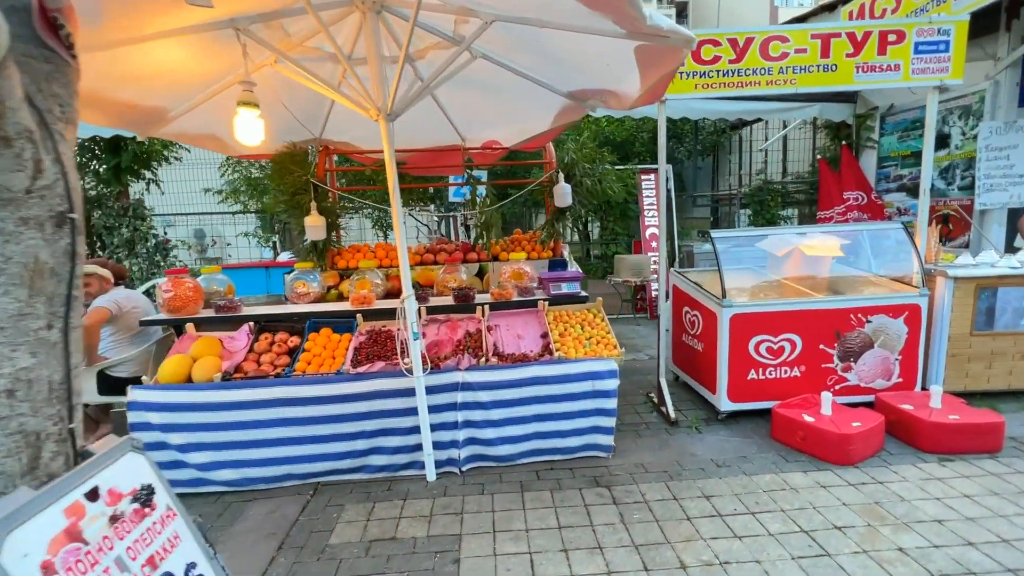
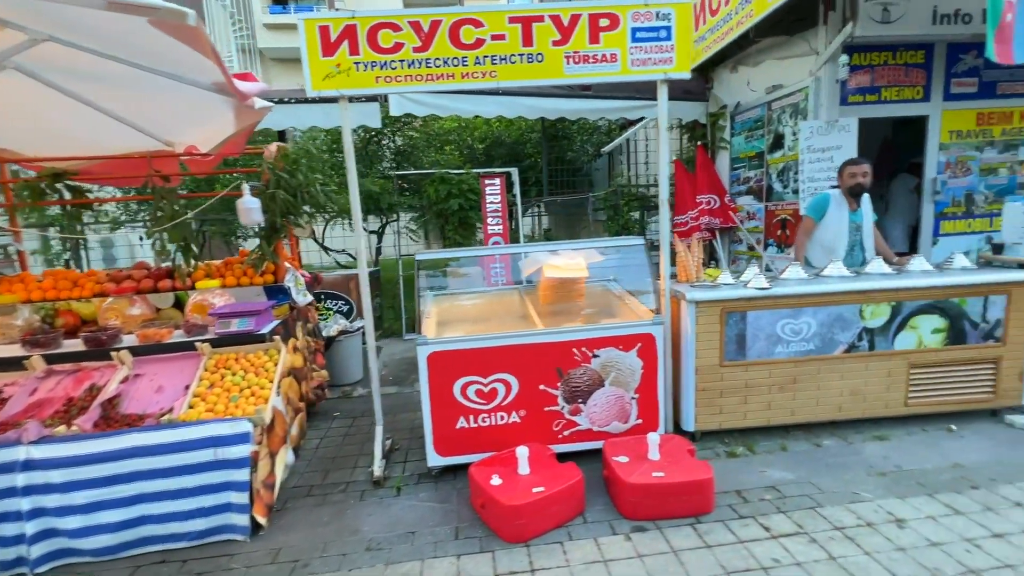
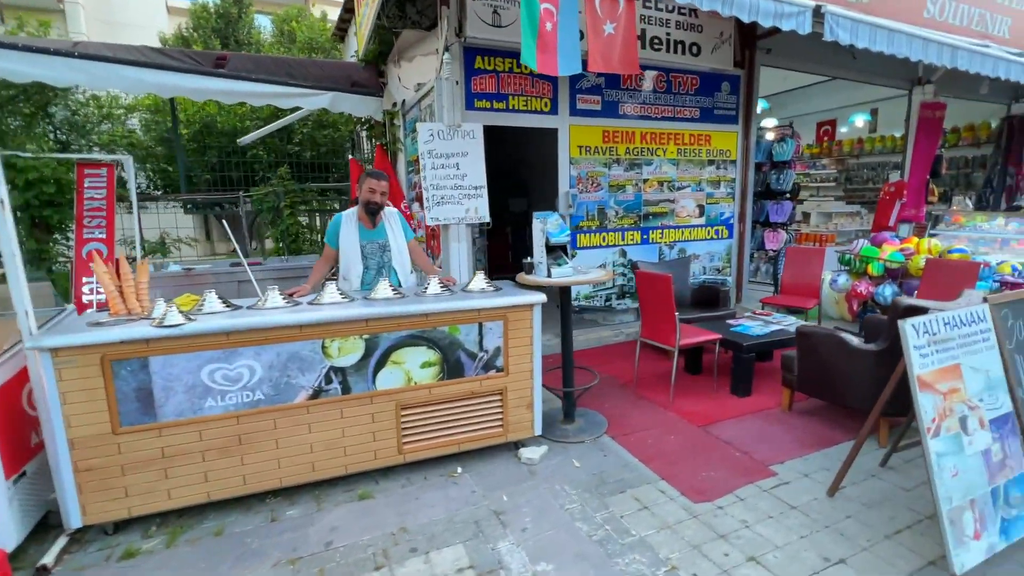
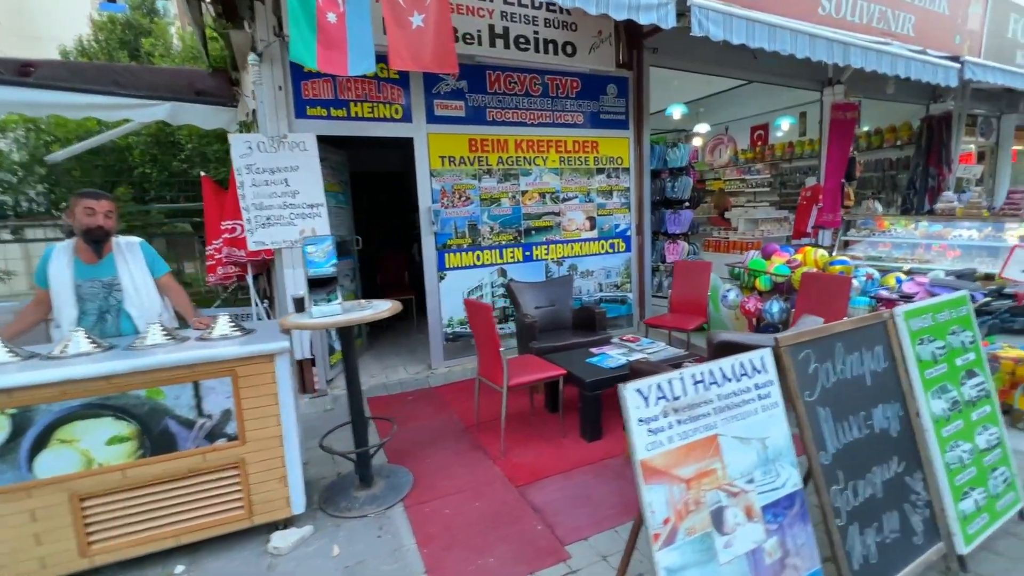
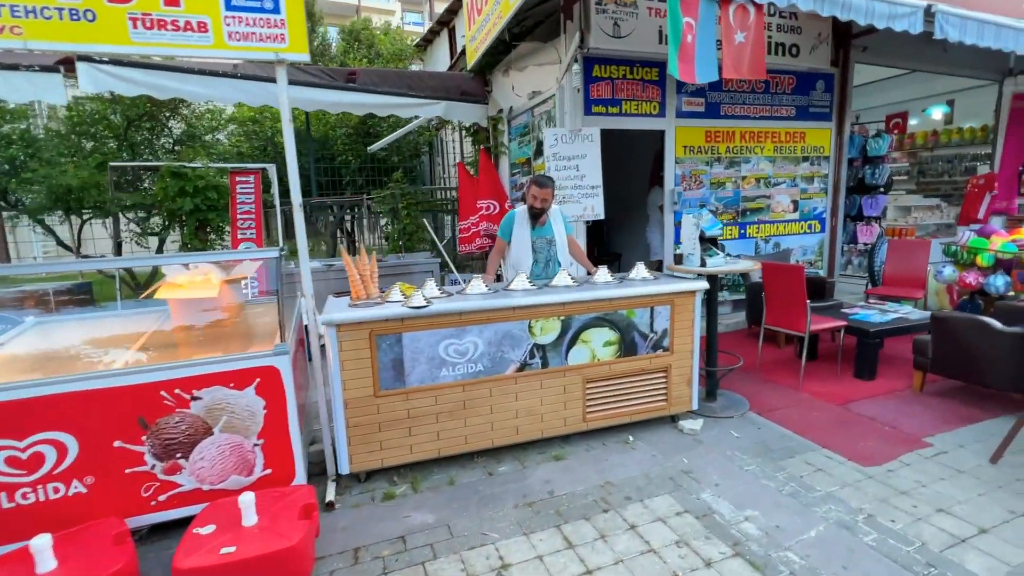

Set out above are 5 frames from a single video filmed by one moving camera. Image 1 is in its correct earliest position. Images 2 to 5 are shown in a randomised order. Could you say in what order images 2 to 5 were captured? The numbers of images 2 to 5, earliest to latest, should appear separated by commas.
2, 5, 3, 4
